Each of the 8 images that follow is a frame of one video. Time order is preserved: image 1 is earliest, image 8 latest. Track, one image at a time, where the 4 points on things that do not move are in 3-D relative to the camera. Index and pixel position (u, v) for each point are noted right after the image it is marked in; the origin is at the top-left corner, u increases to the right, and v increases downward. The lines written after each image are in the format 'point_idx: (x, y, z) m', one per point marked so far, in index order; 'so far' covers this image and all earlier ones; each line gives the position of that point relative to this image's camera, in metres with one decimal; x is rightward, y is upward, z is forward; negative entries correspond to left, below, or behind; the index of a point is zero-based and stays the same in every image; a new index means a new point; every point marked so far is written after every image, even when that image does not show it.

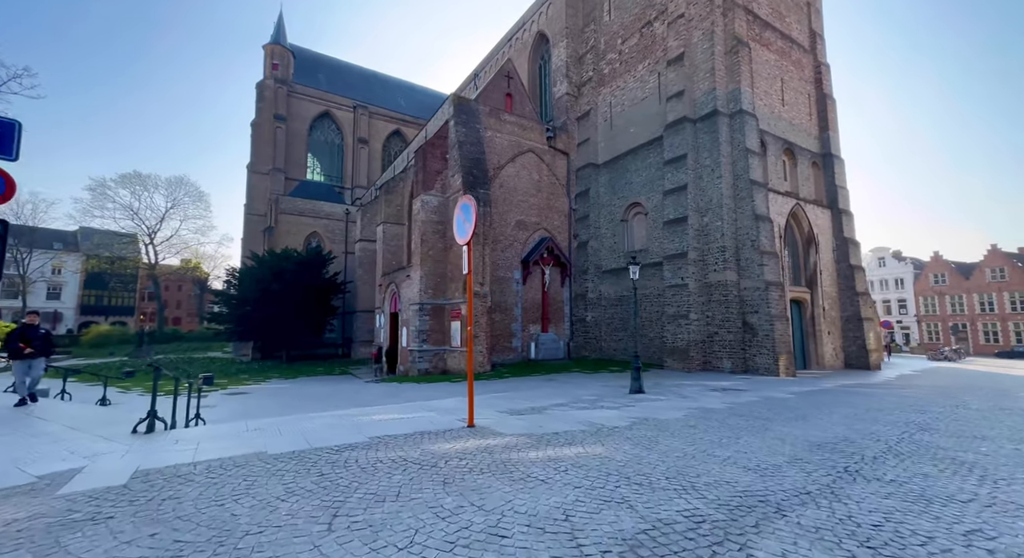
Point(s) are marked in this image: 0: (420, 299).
0: (-3.2, -0.8, +19.6) m
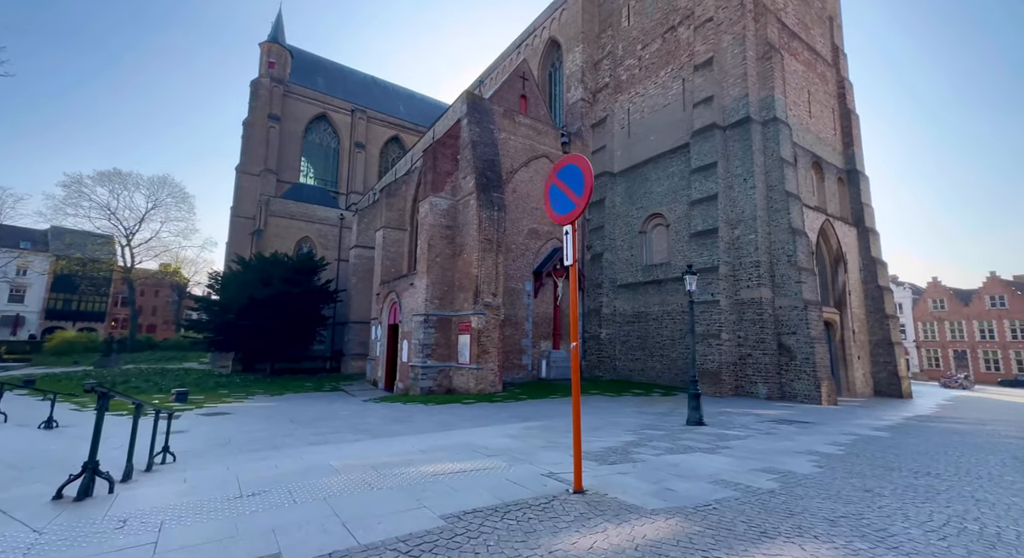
0: (-3.0, -1.2, +18.3) m
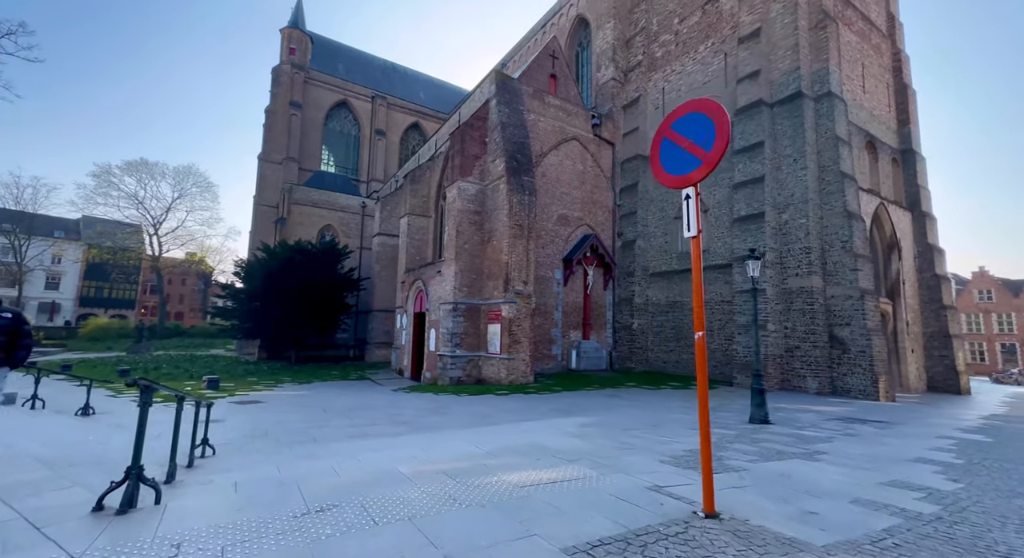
0: (-1.9, -0.7, +17.9) m
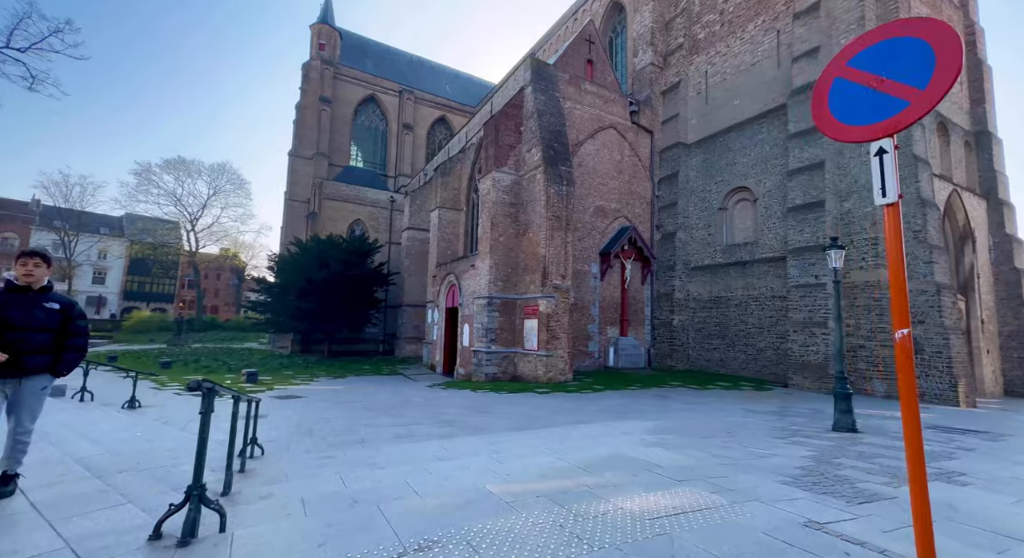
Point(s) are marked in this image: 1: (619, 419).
0: (-0.8, -0.5, +17.4) m
1: (+1.5, -2.0, +7.0) m
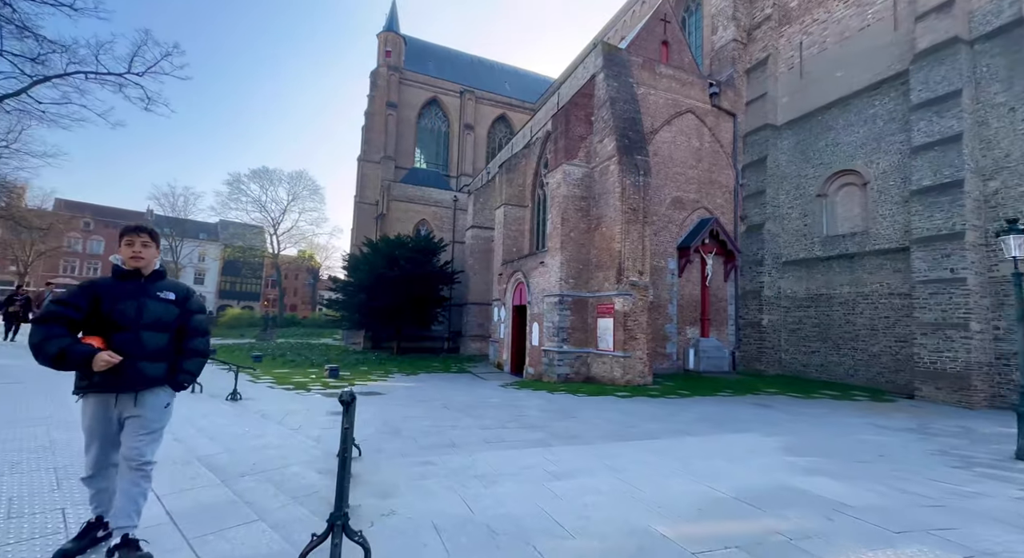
0: (+1.6, -0.4, +16.6) m
1: (+2.6, -1.9, +6.0) m
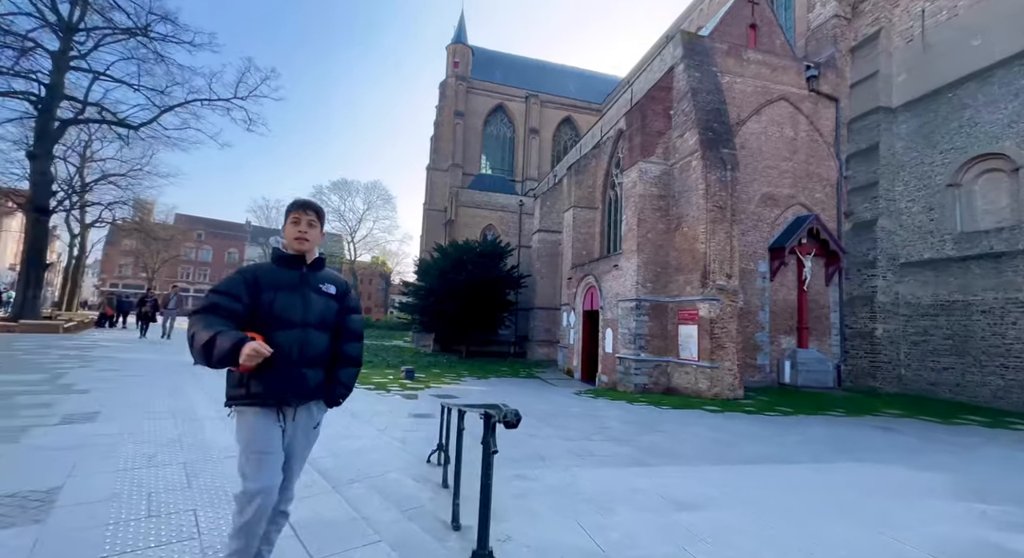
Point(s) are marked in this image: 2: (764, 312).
0: (+3.9, -0.5, +15.4) m
1: (+3.5, -1.9, +4.8) m
2: (+7.5, -1.0, +14.9) m
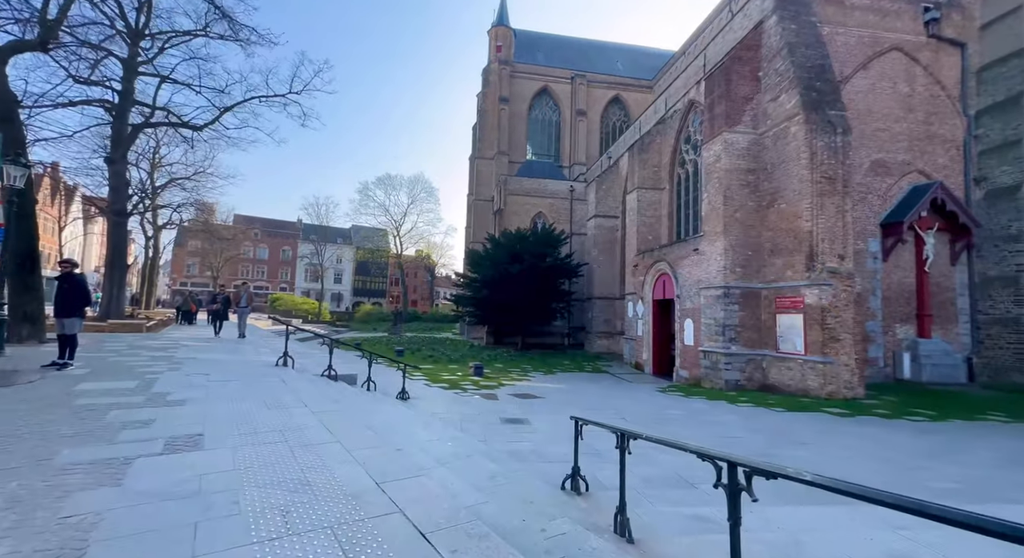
0: (+6.0, -0.1, +13.7) m
1: (+4.7, -1.6, +3.2) m
2: (+9.5, -0.5, +12.9) m
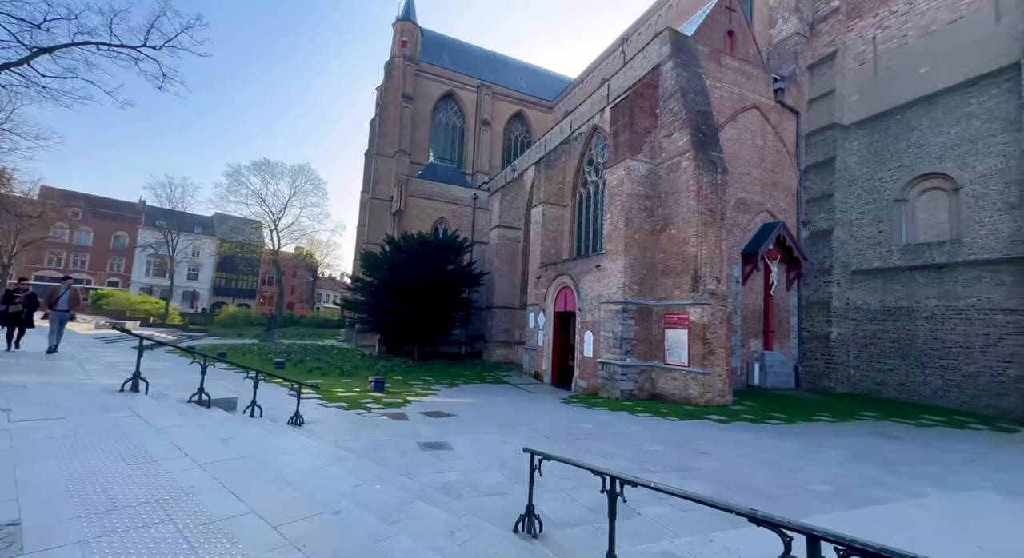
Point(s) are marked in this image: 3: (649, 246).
0: (+3.5, -0.6, +14.7) m
1: (+4.6, -2.0, +4.1) m
2: (+7.1, -1.2, +14.7) m
3: (+4.4, +1.0, +15.3) m
